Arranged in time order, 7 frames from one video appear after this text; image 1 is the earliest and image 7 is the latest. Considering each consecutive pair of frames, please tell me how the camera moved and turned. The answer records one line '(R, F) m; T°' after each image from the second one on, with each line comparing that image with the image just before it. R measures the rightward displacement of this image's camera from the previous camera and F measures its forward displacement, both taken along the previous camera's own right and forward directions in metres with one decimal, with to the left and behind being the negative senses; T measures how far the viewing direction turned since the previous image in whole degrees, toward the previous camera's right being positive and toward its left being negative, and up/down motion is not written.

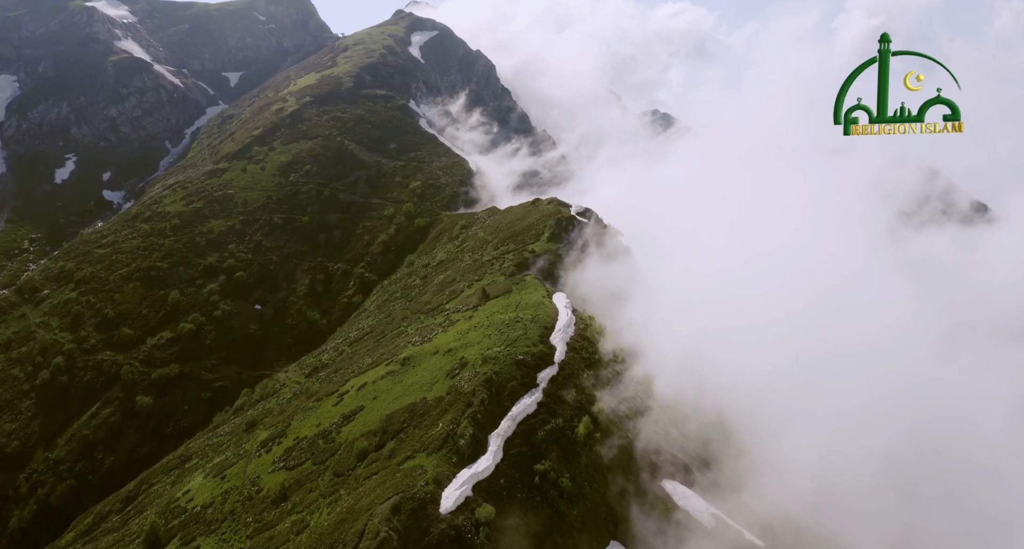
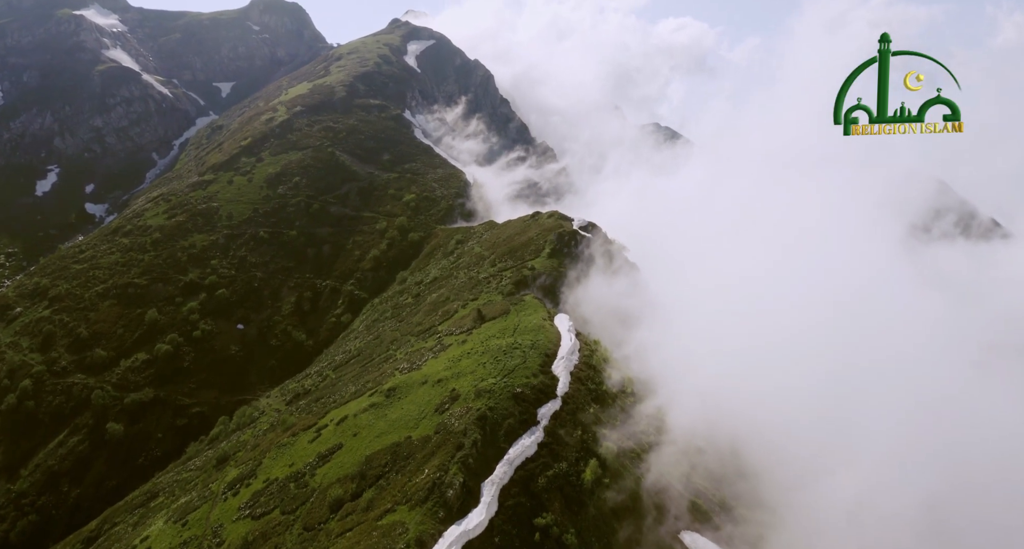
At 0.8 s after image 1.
(+0.2, +8.9) m; 0°
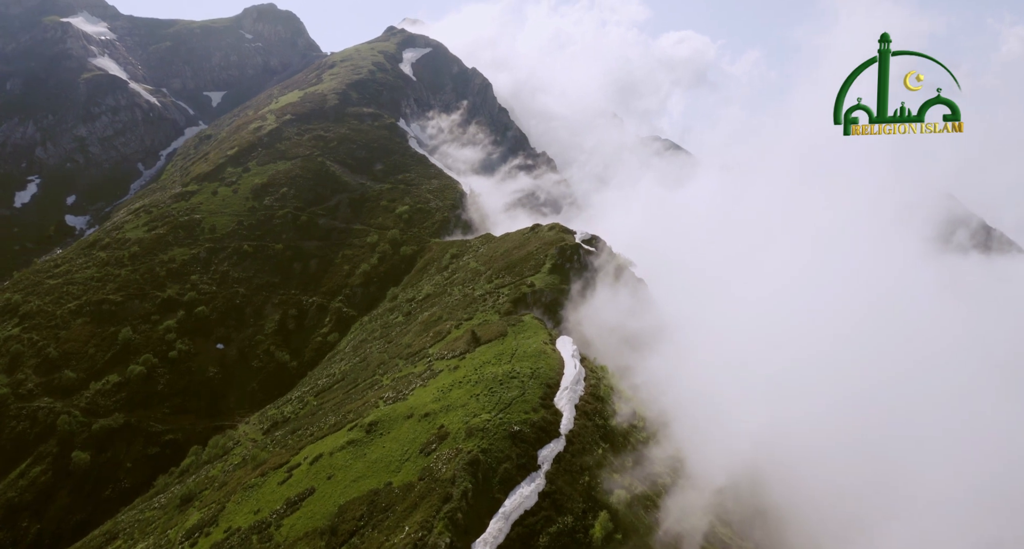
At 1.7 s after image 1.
(+0.2, +8.9) m; 0°
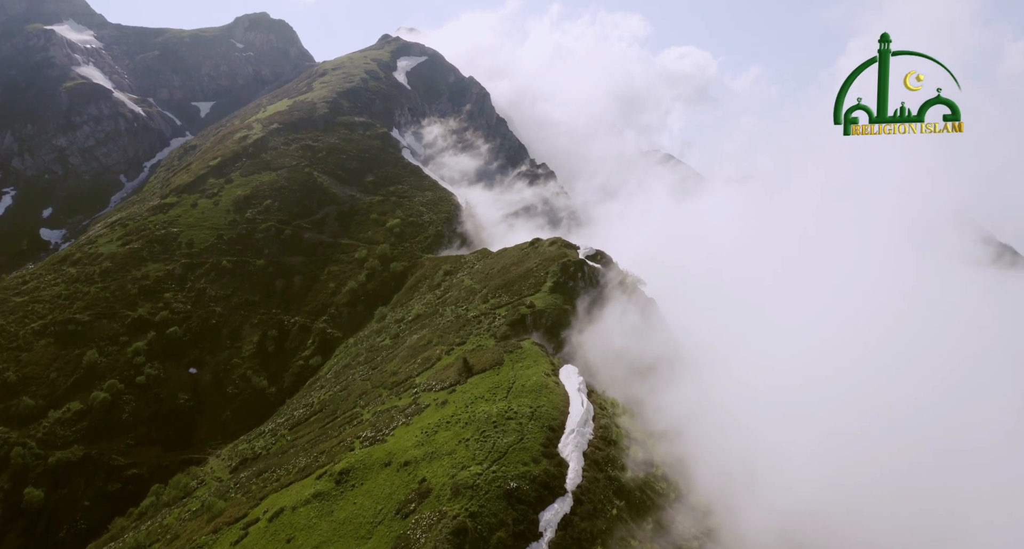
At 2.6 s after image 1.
(+0.2, +10.3) m; 0°
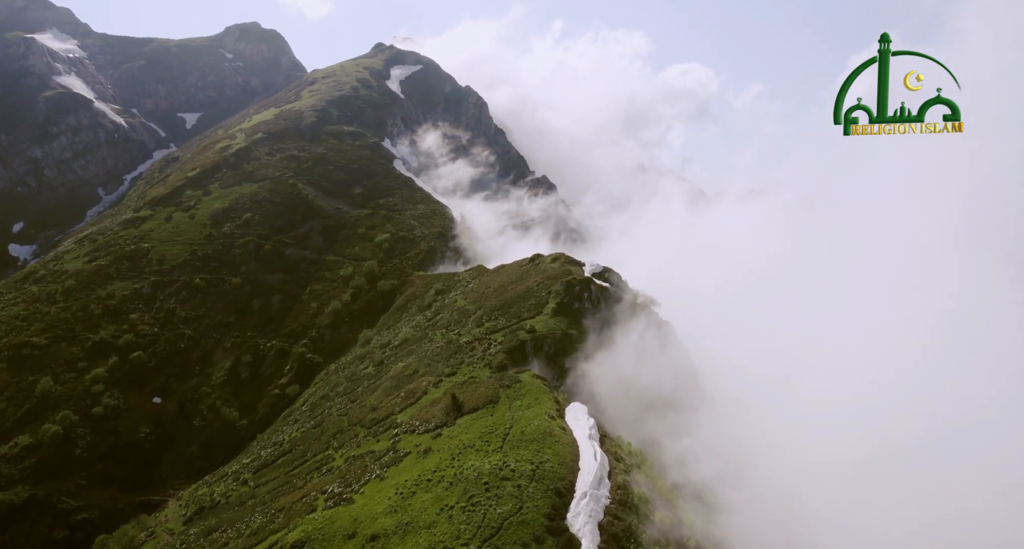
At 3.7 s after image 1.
(+0.2, +11.5) m; 0°
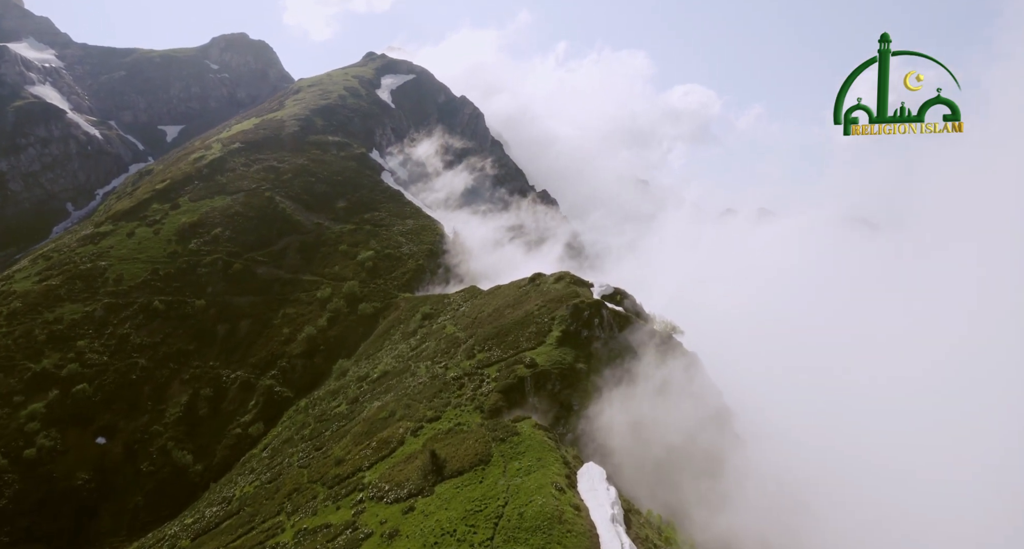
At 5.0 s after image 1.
(+0.2, +13.9) m; 0°
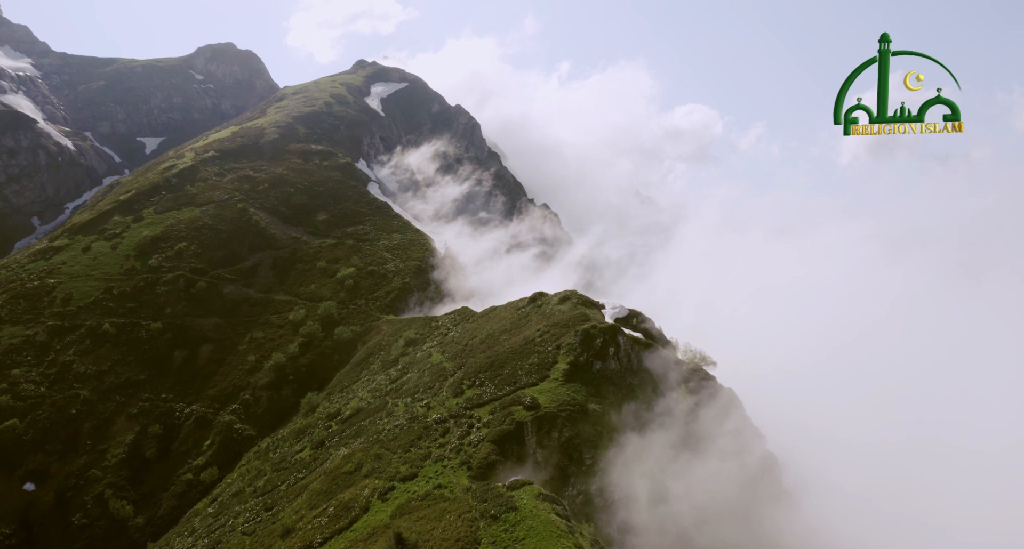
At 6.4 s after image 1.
(+0.2, +13.3) m; 0°
